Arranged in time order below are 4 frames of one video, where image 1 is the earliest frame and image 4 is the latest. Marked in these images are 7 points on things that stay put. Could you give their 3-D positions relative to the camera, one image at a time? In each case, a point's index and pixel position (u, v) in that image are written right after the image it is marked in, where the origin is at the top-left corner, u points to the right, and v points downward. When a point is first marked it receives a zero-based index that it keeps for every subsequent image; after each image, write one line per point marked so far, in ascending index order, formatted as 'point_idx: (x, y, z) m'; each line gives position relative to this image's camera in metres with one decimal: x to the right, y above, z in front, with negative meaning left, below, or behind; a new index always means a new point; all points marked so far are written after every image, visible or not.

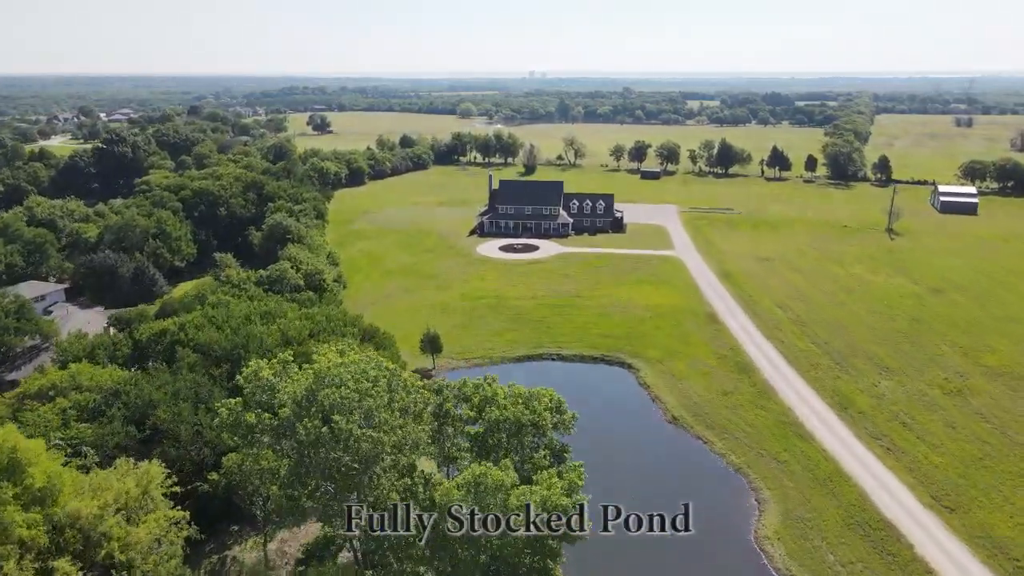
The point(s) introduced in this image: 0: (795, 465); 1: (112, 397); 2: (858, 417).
0: (+6.1, -3.8, +17.6) m
1: (-7.4, -2.0, +15.2) m
2: (+8.4, -3.1, +19.8) m
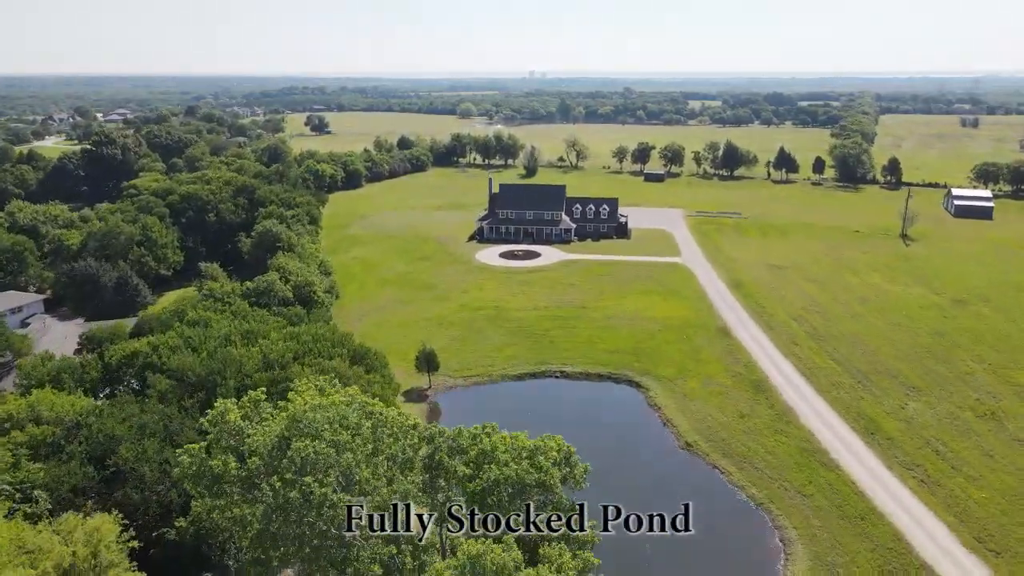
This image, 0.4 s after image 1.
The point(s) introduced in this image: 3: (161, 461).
0: (+6.1, -4.2, +16.1) m
1: (-7.4, -2.4, +13.8) m
2: (+8.4, -3.5, +18.3) m
3: (-5.6, -2.8, +12.9) m
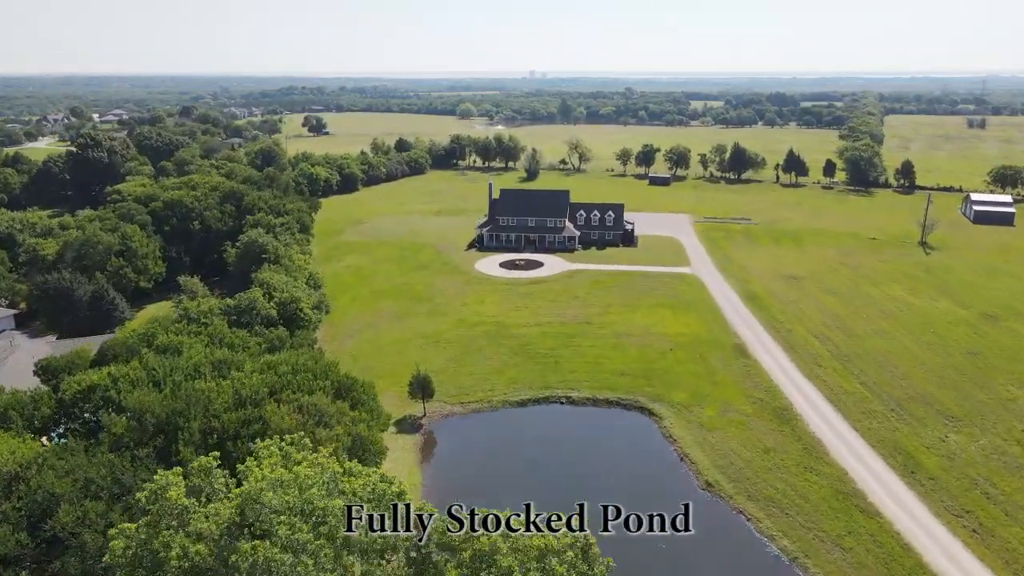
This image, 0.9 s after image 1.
0: (+6.2, -4.7, +14.3) m
1: (-7.4, -2.9, +12.0) m
2: (+8.5, -4.0, +16.5) m
3: (-5.5, -3.2, +11.1) m
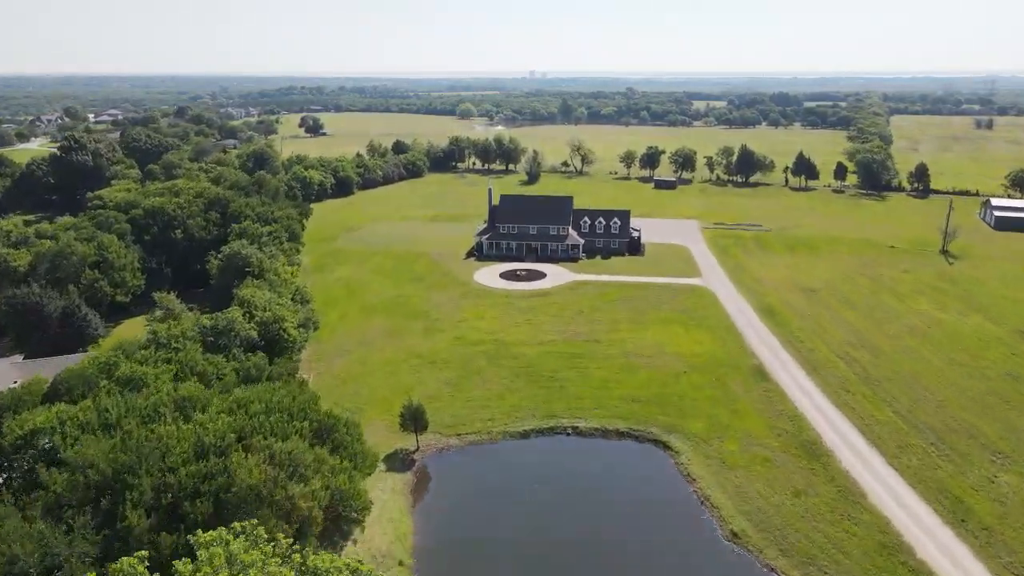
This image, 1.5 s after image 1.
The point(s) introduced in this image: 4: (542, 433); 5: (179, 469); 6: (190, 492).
0: (+6.2, -5.2, +12.5) m
1: (-7.3, -3.4, +10.1) m
2: (+8.5, -4.5, +14.7) m
3: (-5.5, -3.7, +9.3) m
4: (+0.7, -3.4, +19.4) m
5: (-4.8, -2.6, +11.7) m
6: (-4.5, -2.9, +11.5) m
